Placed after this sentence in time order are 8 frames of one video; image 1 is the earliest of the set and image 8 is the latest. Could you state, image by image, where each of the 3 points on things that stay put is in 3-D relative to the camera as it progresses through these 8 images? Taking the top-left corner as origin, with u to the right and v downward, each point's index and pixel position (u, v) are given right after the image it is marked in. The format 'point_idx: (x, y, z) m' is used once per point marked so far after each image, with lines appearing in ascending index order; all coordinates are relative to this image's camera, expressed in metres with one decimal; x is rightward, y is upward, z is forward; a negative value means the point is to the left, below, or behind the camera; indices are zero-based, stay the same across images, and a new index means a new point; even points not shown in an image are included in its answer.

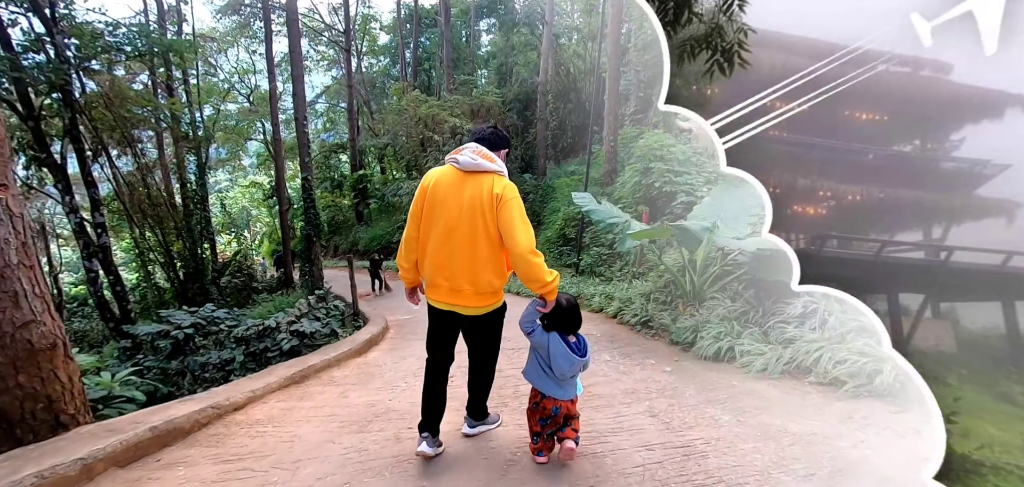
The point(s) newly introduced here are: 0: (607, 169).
0: (+2.4, +1.9, +11.7) m
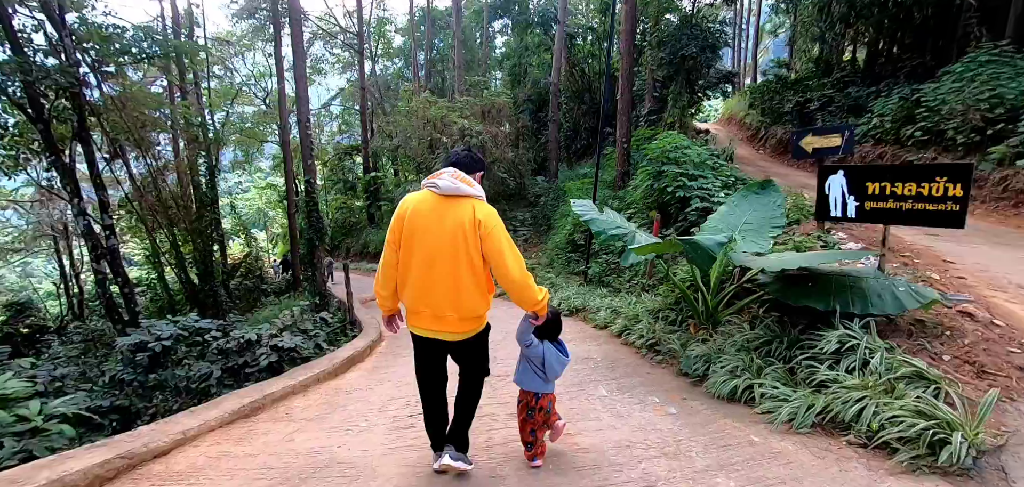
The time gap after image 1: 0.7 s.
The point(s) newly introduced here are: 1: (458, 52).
0: (+2.7, +1.8, +11.3) m
1: (-2.2, +8.0, +19.0) m
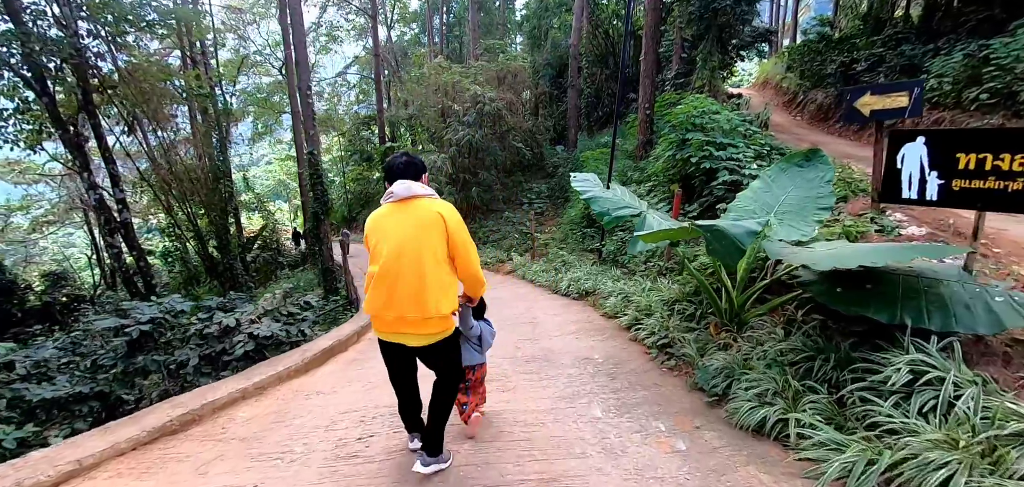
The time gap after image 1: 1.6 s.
0: (+3.0, +2.4, +10.5) m
1: (-1.5, +9.1, +18.0) m
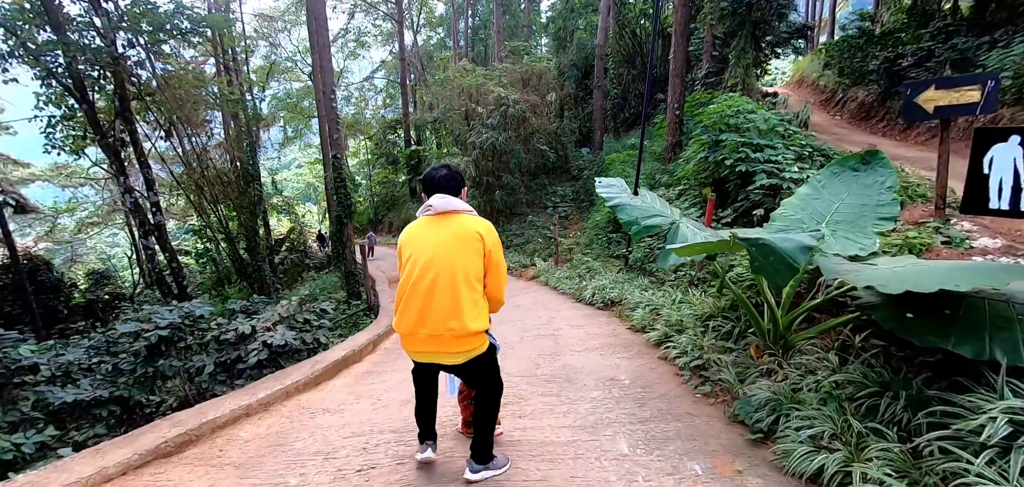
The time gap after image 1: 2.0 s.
0: (+3.5, +2.3, +10.1) m
1: (-0.5, +9.0, +17.9) m
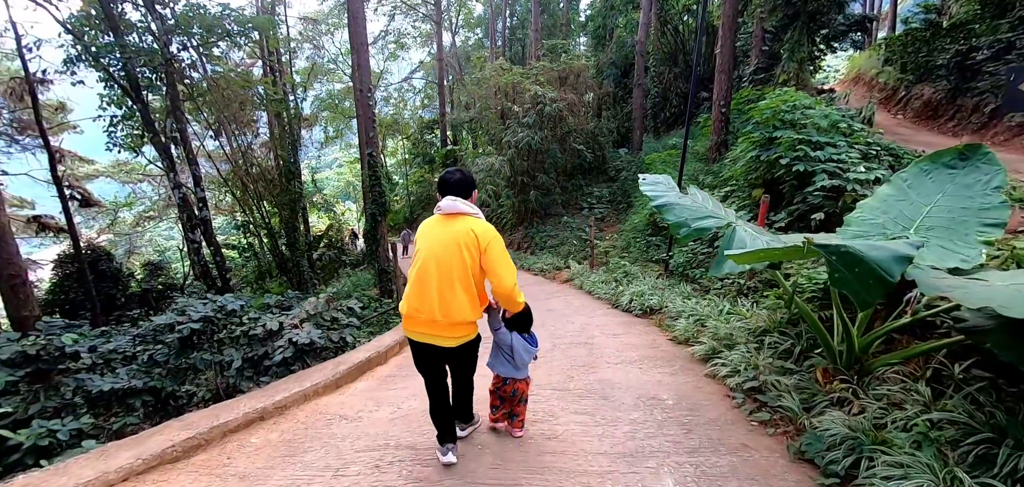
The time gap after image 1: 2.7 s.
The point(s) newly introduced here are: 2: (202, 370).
0: (+4.3, +2.2, +9.6) m
1: (+1.0, +8.9, +17.7) m
2: (-3.1, -1.3, +4.5) m
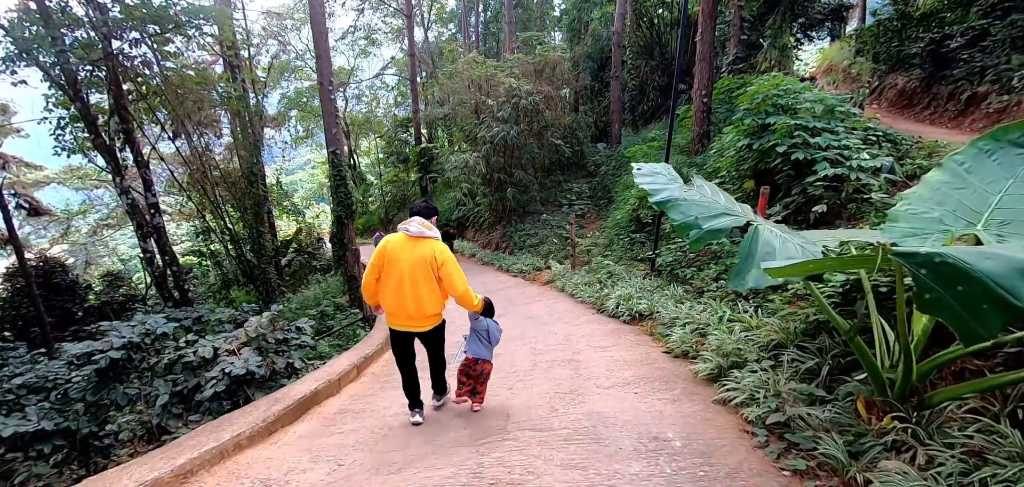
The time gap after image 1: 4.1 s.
0: (+3.8, +2.3, +9.2) m
1: (-0.1, +9.0, +17.1) m
2: (-3.3, -1.4, +3.8) m
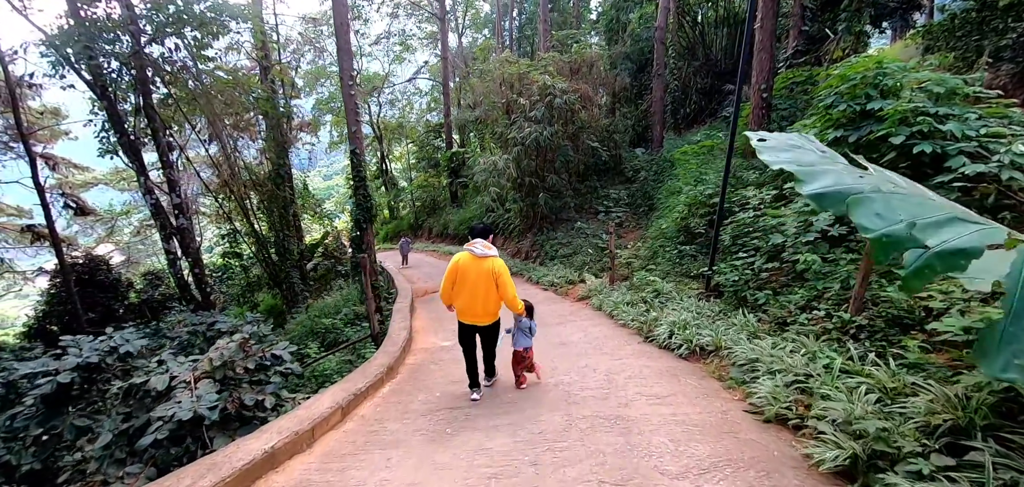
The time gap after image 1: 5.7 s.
0: (+4.4, +2.0, +8.2) m
1: (+1.2, +8.7, +16.4) m
2: (-3.1, -1.4, +3.2) m
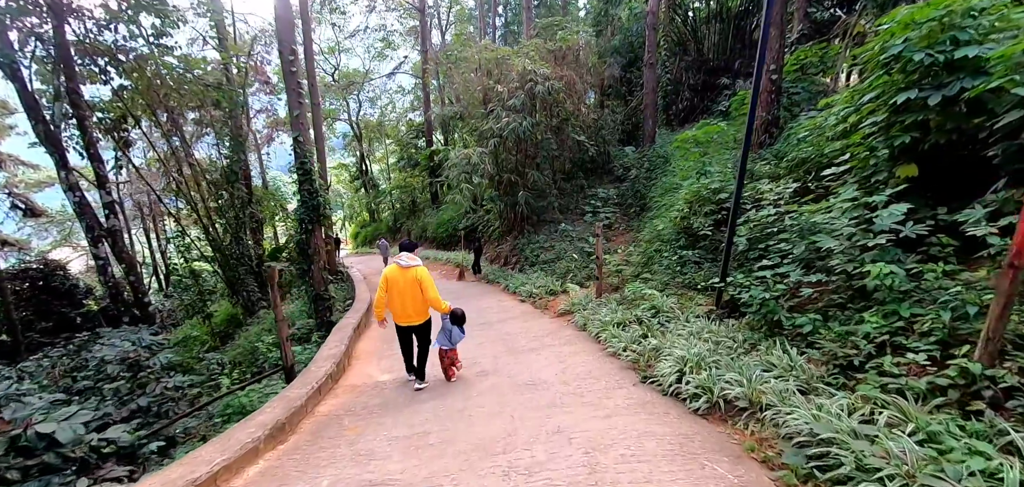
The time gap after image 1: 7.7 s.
0: (+3.9, +1.9, +7.1) m
1: (+0.6, +8.5, +15.4) m
2: (-3.4, -1.4, +2.0) m
